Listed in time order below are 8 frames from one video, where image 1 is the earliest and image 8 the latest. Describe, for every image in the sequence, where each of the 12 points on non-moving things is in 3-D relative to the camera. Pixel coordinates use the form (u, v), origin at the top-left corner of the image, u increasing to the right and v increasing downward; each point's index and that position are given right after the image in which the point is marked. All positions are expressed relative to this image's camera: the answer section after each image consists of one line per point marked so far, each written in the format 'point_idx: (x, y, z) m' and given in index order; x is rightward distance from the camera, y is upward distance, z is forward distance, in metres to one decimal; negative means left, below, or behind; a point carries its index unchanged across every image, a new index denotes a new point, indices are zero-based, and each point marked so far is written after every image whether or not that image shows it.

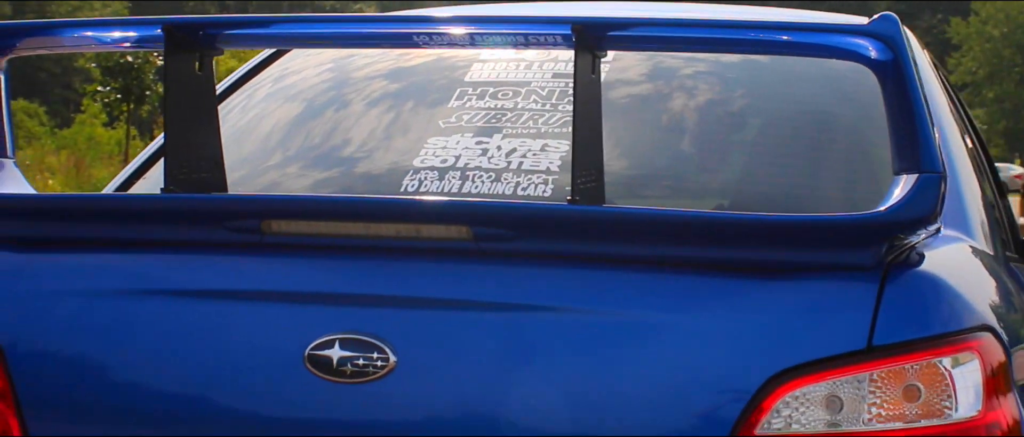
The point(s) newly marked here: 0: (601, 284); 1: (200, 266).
0: (+0.1, -0.1, +1.7) m
1: (-0.3, 0.0, +1.9) m
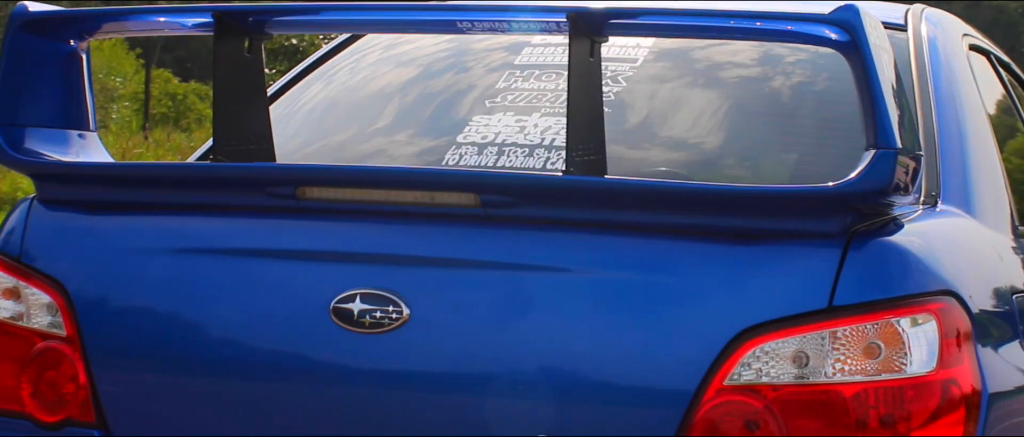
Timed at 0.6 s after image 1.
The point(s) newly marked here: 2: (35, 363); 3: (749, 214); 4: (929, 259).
0: (+0.1, 0.0, +1.9) m
1: (-0.3, 0.0, +2.1) m
2: (-0.5, -0.2, +2.1) m
3: (+0.2, 0.0, +1.9) m
4: (+0.4, 0.0, +2.0) m
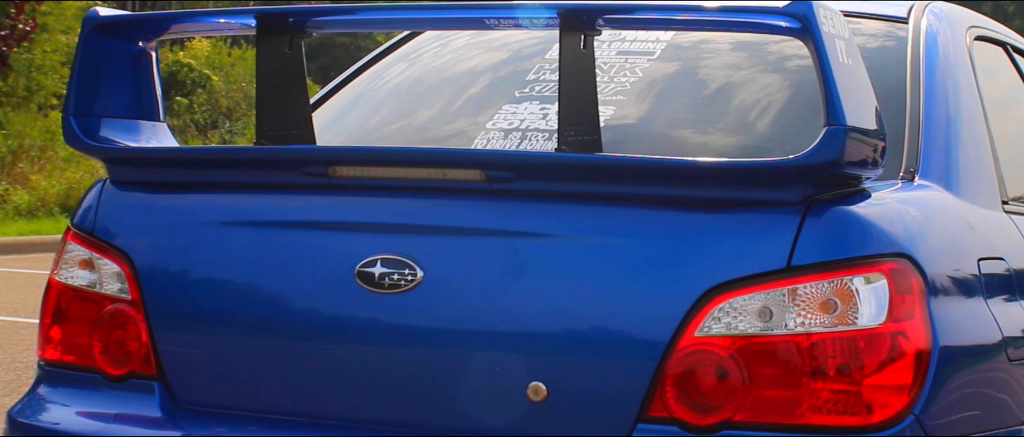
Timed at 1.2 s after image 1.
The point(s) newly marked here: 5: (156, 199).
0: (+0.1, 0.0, +2.2) m
1: (-0.3, 0.0, +2.3) m
2: (-0.5, -0.1, +2.4) m
3: (+0.2, 0.0, +2.1) m
4: (+0.4, 0.0, +2.2) m
5: (-0.4, 0.0, +2.5) m
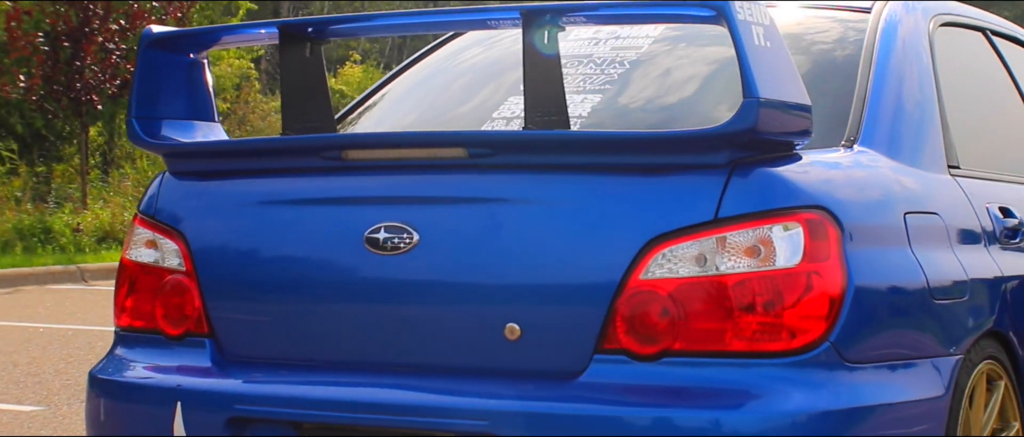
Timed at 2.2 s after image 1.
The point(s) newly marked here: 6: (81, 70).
0: (0.0, 0.0, +2.6) m
1: (-0.3, 0.0, +2.8) m
2: (-0.5, -0.1, +2.9) m
3: (+0.2, +0.1, +2.5) m
4: (+0.4, 0.0, +2.5) m
5: (-0.5, 0.0, +2.9) m
6: (-3.2, +1.1, +14.8) m
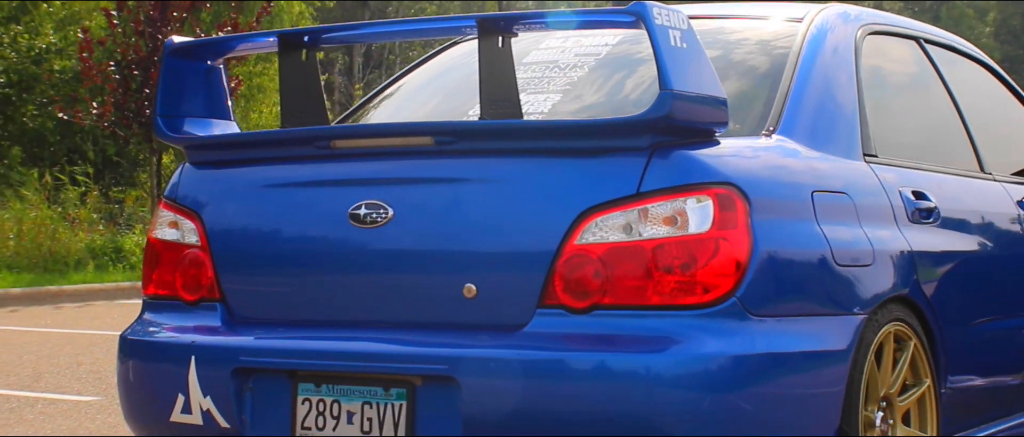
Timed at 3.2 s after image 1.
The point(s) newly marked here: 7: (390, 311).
0: (0.0, +0.1, +3.0) m
1: (-0.3, +0.1, +3.2) m
2: (-0.6, -0.1, +3.3) m
3: (+0.1, +0.1, +2.9) m
4: (+0.3, +0.1, +3.0) m
5: (-0.5, +0.1, +3.4) m
6: (-2.8, +1.0, +15.4) m
7: (-0.2, -0.1, +3.0) m
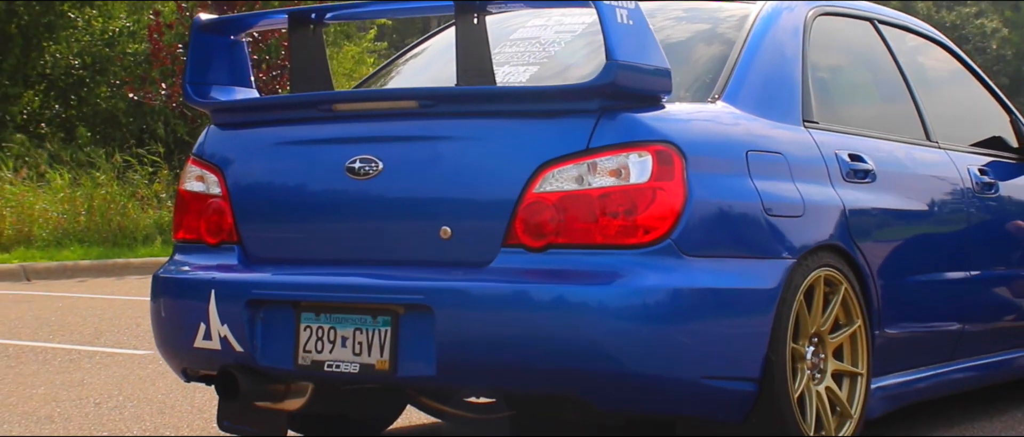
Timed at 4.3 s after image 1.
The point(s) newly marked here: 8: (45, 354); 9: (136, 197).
0: (-0.1, +0.2, +3.5) m
1: (-0.4, +0.2, +3.7) m
2: (-0.6, 0.0, +3.8) m
3: (+0.1, +0.2, +3.4) m
4: (+0.3, +0.2, +3.4) m
5: (-0.5, +0.2, +3.9) m
6: (-2.4, +1.1, +16.0) m
7: (-0.2, -0.1, +3.5) m
8: (-1.6, -0.5, +6.6) m
9: (-3.0, +0.2, +15.5) m
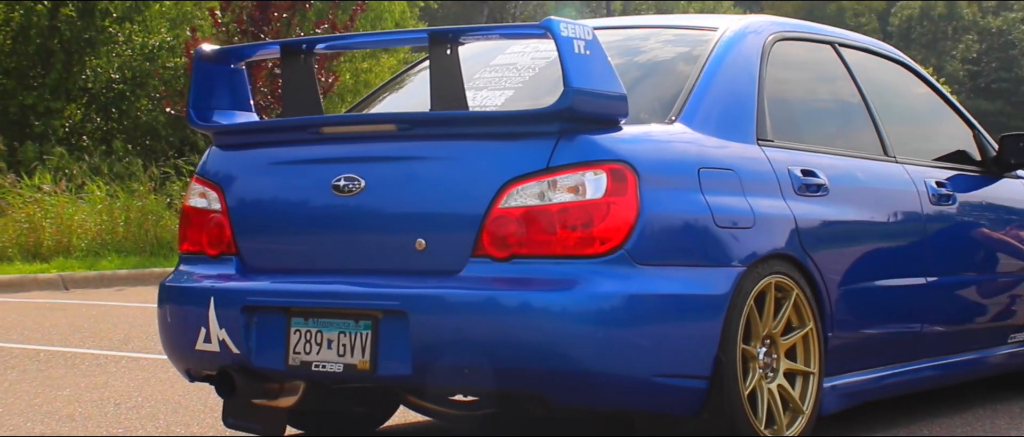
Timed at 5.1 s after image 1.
0: (-0.1, +0.1, +3.8) m
1: (-0.4, +0.1, +4.1) m
2: (-0.6, 0.0, +4.2) m
3: (0.0, +0.2, +3.7) m
4: (+0.2, +0.1, +3.8) m
5: (-0.6, +0.1, +4.2) m
6: (-2.2, +1.1, +16.4) m
7: (-0.3, -0.1, +3.9) m
8: (-1.6, -0.5, +7.0) m
9: (-2.7, +0.1, +15.9) m
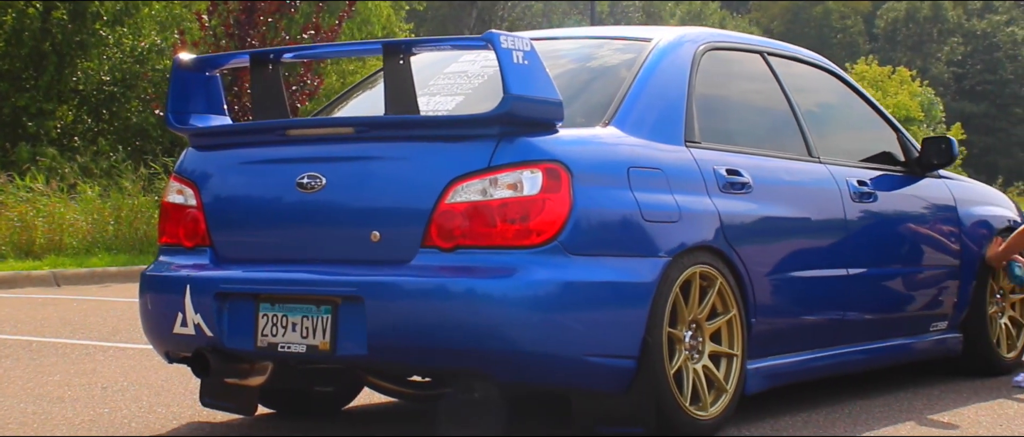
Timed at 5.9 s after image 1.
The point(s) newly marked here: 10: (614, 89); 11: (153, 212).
0: (-0.2, +0.2, +4.2) m
1: (-0.5, +0.2, +4.5) m
2: (-0.8, 0.0, +4.6) m
3: (-0.1, +0.2, +4.1) m
4: (+0.1, +0.2, +4.2) m
5: (-0.7, +0.1, +4.6) m
6: (-2.3, +1.1, +16.7) m
7: (-0.4, -0.1, +4.3) m
8: (-1.7, -0.5, +7.4) m
9: (-2.9, +0.1, +16.3) m
10: (+0.3, +0.3, +4.6) m
11: (-2.8, 0.0, +15.3) m
